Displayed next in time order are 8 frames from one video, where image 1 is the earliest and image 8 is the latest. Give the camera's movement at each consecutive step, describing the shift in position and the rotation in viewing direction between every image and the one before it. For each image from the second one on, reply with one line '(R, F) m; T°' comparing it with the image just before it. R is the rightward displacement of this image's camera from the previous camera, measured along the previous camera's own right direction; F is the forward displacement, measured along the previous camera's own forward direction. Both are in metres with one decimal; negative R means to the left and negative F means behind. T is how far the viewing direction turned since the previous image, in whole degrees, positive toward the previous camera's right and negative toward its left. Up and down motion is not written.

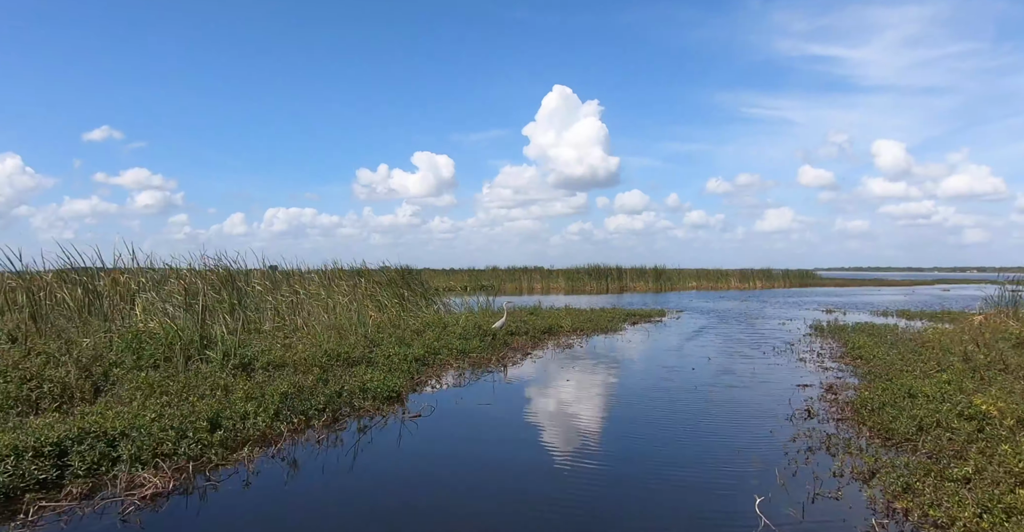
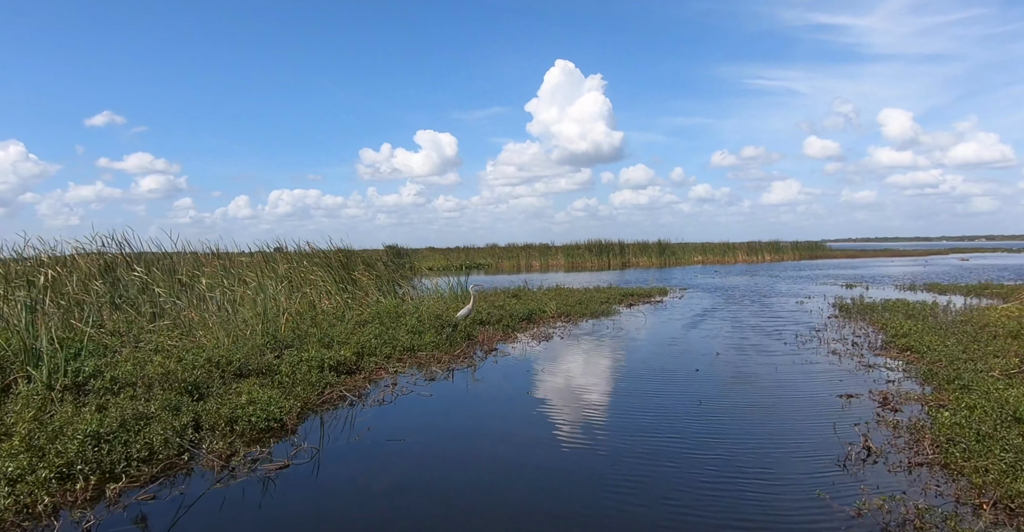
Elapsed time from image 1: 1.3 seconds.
(+0.8, +2.6) m; -1°
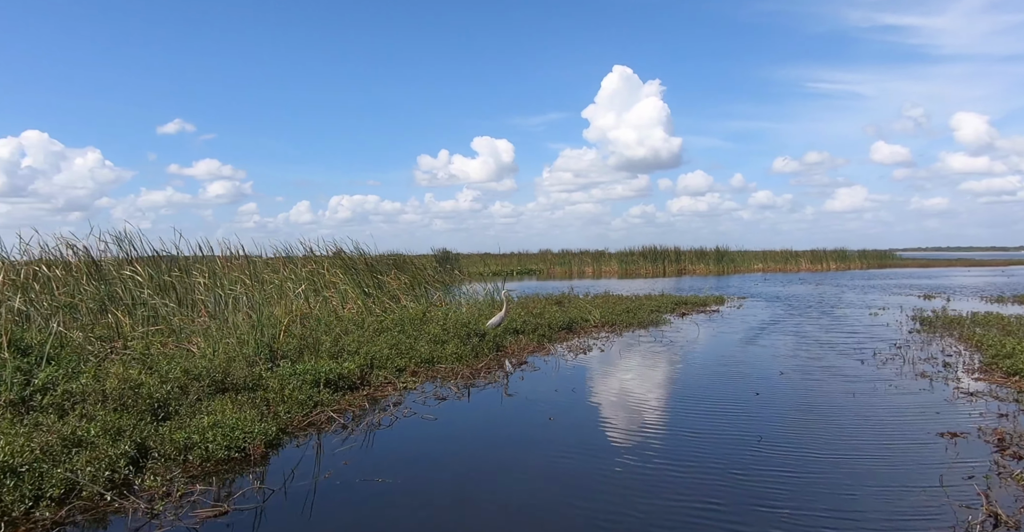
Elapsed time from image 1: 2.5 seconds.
(+0.3, +1.1) m; -5°
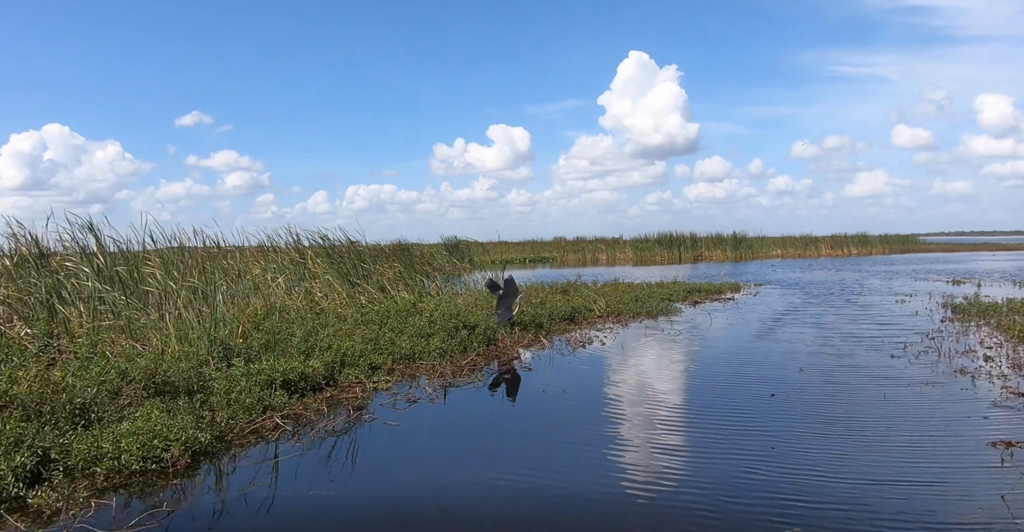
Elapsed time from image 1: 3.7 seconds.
(+0.4, +0.9) m; -2°
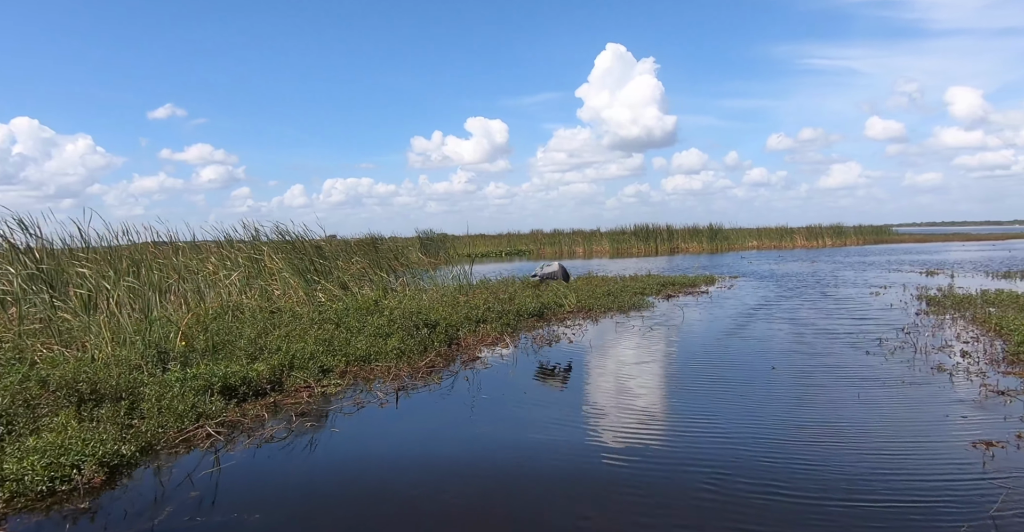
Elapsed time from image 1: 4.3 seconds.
(+0.2, +0.5) m; +2°
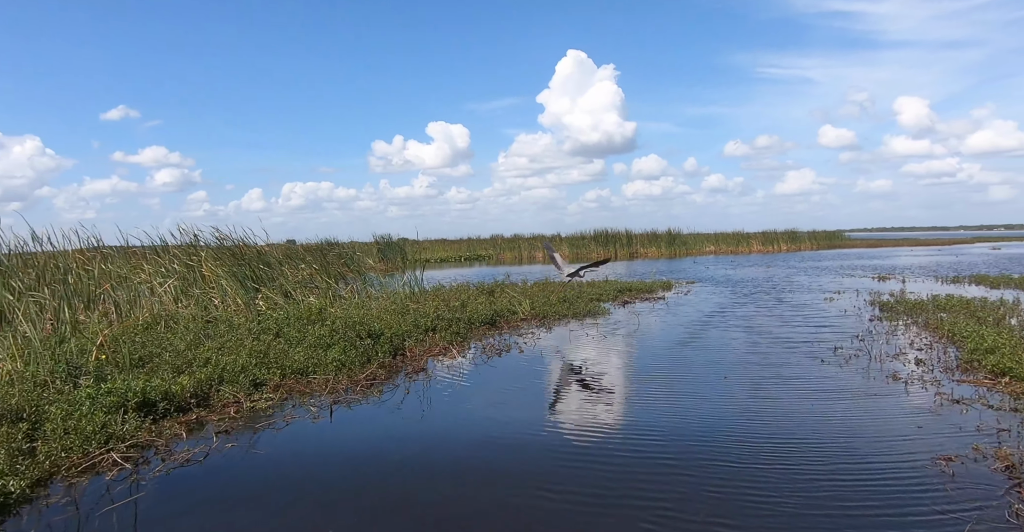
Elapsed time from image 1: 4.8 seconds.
(+0.2, +0.5) m; +3°
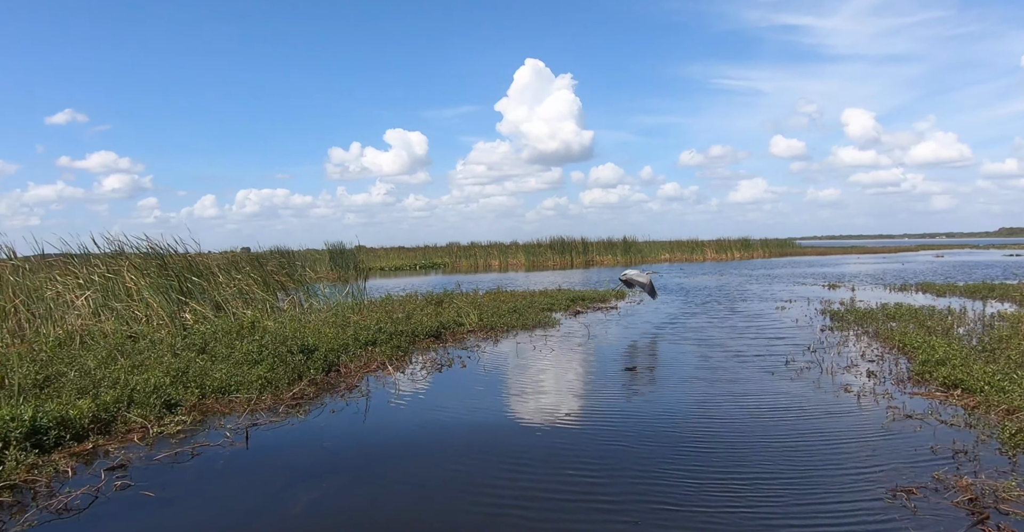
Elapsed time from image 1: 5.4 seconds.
(+0.3, +0.5) m; +4°
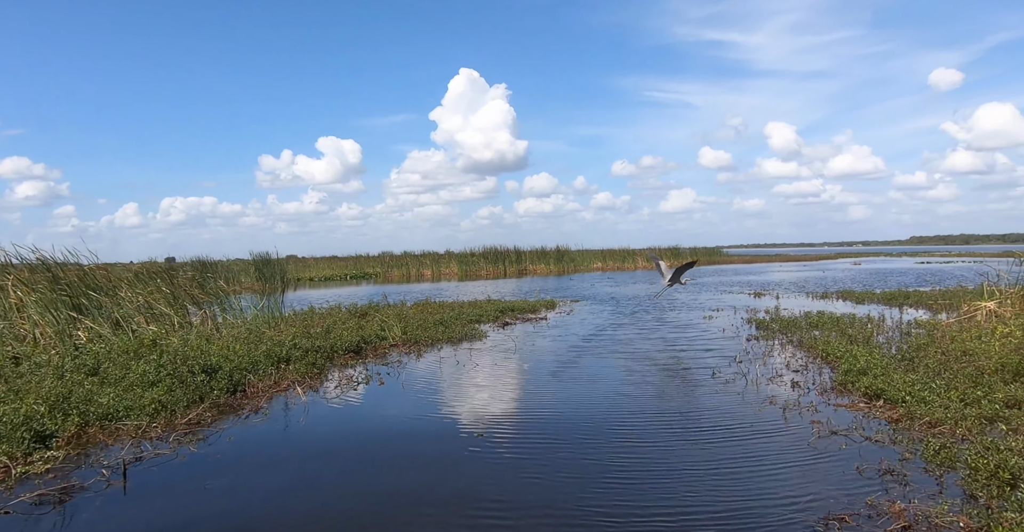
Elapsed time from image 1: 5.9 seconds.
(+0.2, +0.5) m; +6°
